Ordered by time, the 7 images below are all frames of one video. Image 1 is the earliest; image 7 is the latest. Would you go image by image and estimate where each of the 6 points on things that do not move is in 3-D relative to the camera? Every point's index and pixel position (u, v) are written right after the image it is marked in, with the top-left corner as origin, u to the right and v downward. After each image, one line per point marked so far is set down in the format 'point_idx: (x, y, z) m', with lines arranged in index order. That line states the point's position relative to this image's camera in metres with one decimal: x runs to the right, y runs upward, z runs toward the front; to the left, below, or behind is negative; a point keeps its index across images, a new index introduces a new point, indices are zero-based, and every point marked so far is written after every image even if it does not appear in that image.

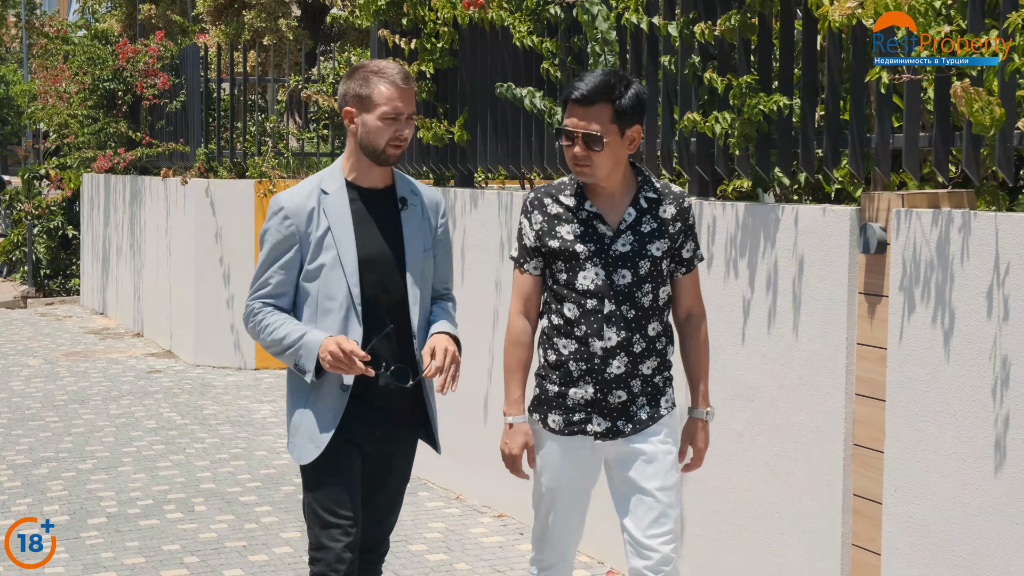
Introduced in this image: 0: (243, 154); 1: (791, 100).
0: (-2.0, +1.0, +12.0) m
1: (+0.7, +0.5, +4.4) m
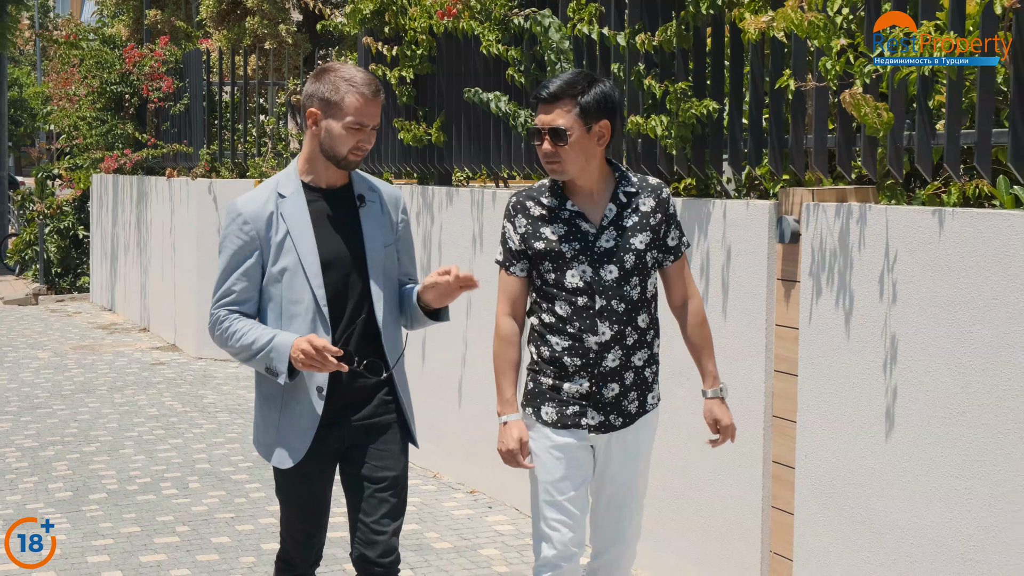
0: (-2.0, +1.0, +12.4) m
1: (+0.6, +0.5, +4.8) m
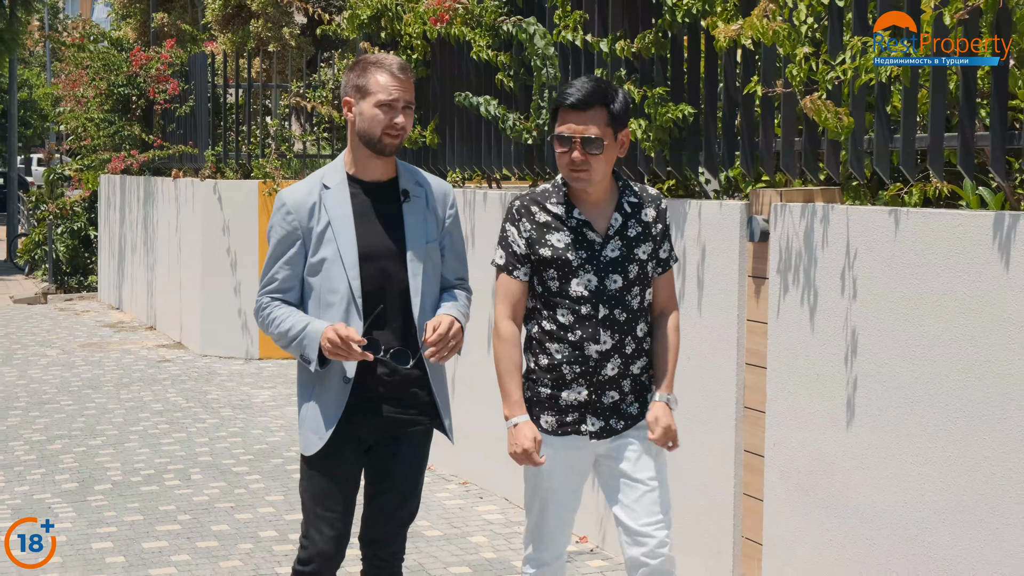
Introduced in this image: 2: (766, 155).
0: (-2.0, +1.0, +12.7) m
1: (+0.6, +0.5, +5.0) m
2: (+0.7, +0.4, +4.7) m
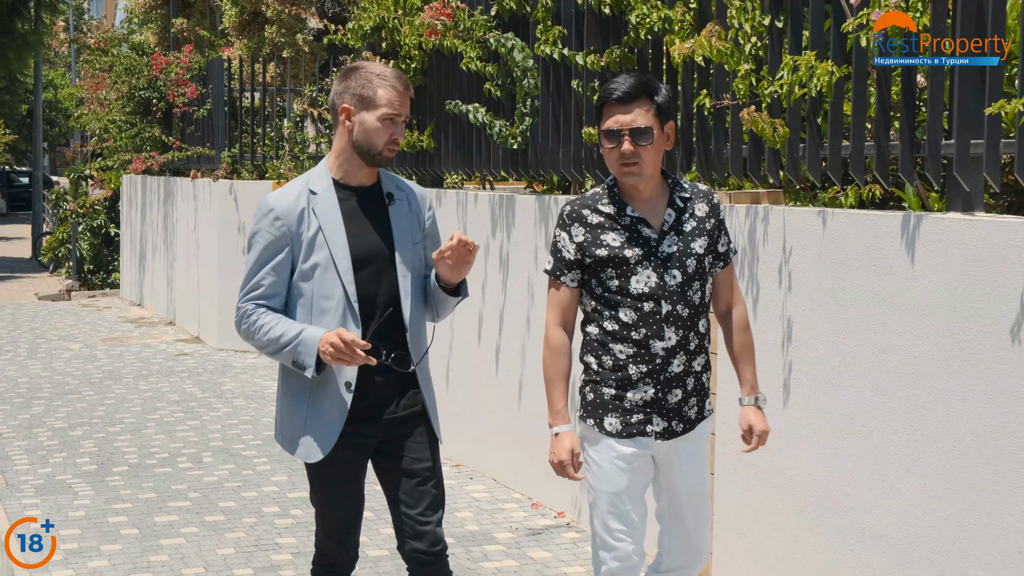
0: (-2.0, +1.0, +13.2) m
1: (+0.5, +0.6, +5.5) m
2: (+0.6, +0.4, +5.2) m
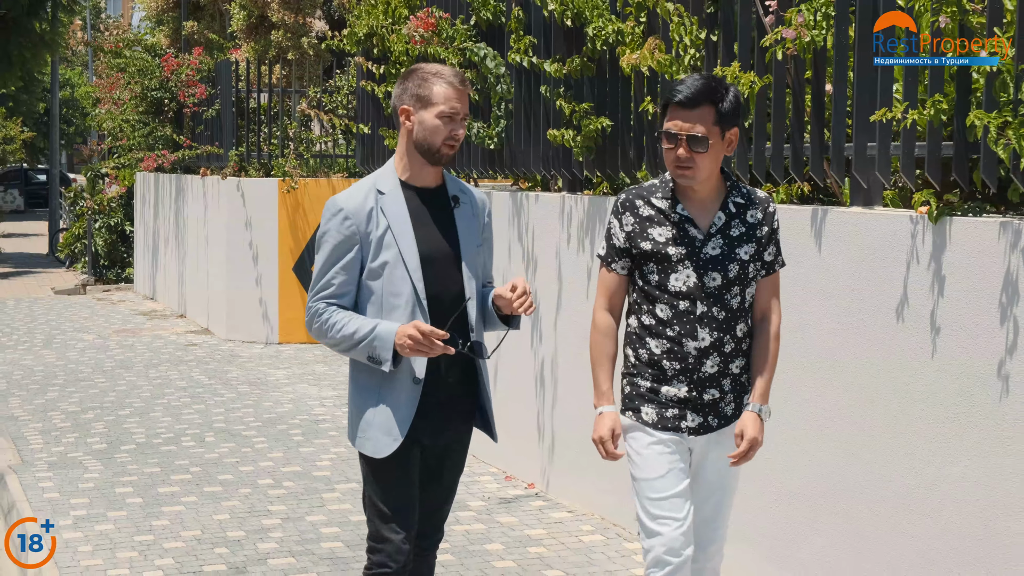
0: (-2.0, +1.1, +13.7) m
1: (+0.4, +0.6, +6.0) m
2: (+0.5, +0.4, +5.7) m
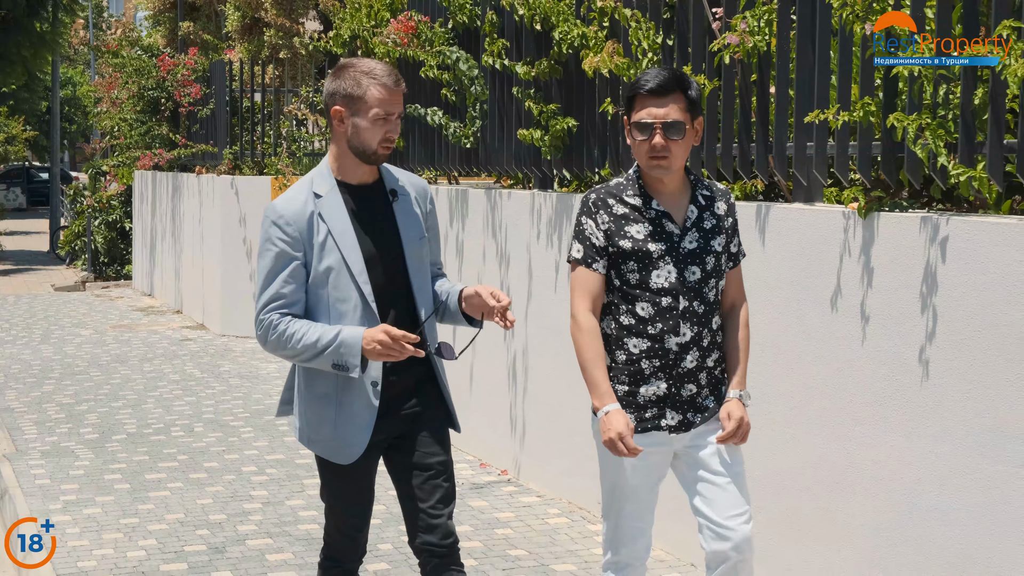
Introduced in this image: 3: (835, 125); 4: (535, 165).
0: (-2.1, +1.1, +14.0) m
1: (+0.3, +0.6, +6.3) m
2: (+0.4, +0.5, +5.9) m
3: (+0.9, +0.4, +4.5) m
4: (+0.1, +0.5, +6.8) m
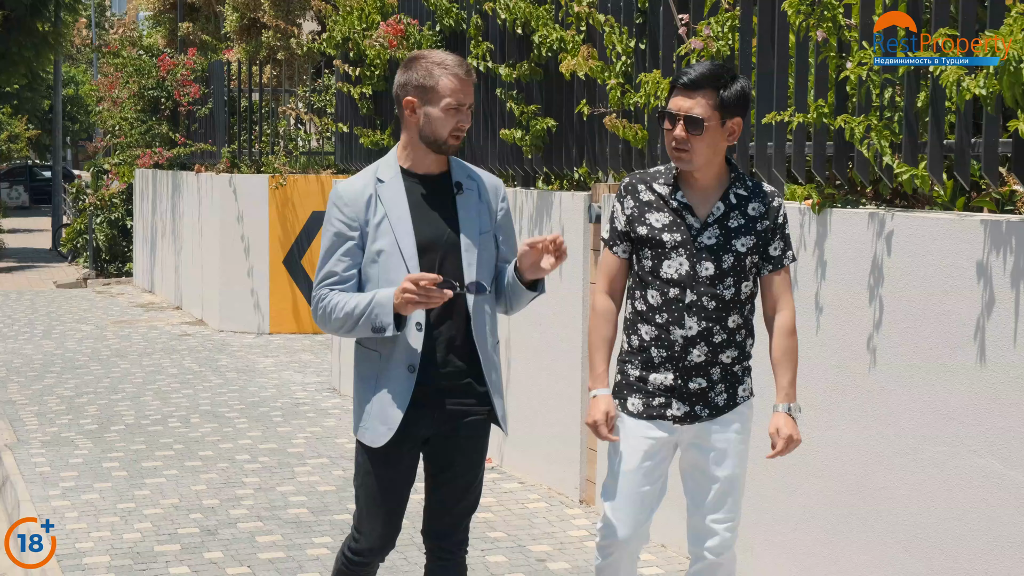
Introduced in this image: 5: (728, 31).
0: (-2.2, +1.2, +14.2) m
1: (+0.2, +0.7, +6.5) m
2: (+0.3, +0.5, +6.2) m
3: (+0.8, +0.5, +4.7) m
4: (0.0, +0.5, +7.1) m
5: (+0.7, +0.8, +5.1) m
